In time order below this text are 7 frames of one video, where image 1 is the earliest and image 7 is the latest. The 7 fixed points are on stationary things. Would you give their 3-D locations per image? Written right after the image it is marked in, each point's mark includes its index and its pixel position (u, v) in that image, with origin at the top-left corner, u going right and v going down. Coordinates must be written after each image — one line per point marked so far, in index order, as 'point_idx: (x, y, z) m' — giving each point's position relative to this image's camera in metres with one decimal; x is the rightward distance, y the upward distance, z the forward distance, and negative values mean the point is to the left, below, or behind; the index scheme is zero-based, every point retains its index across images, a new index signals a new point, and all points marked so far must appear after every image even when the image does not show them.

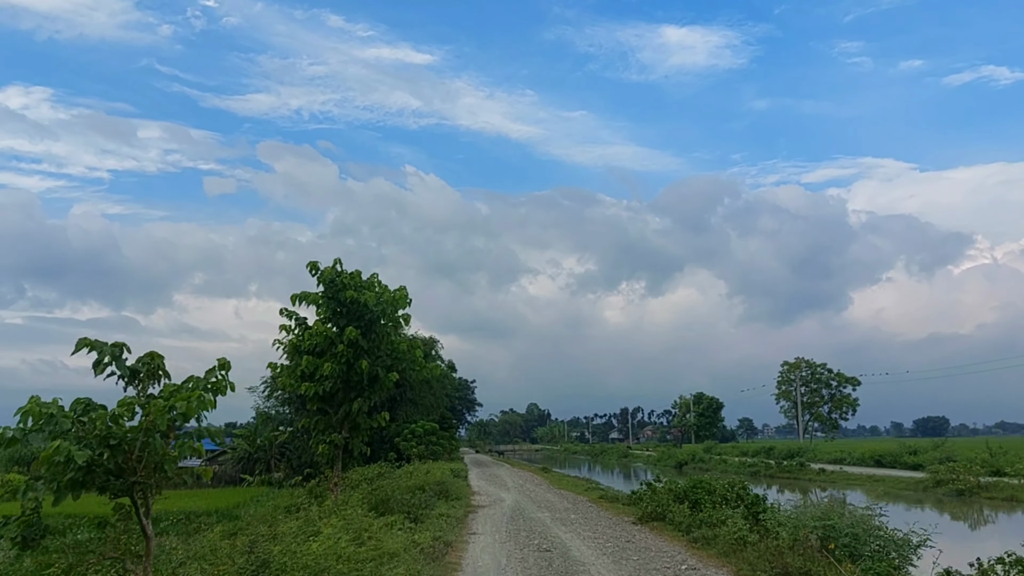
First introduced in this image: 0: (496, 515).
0: (-0.3, -3.9, +14.6) m
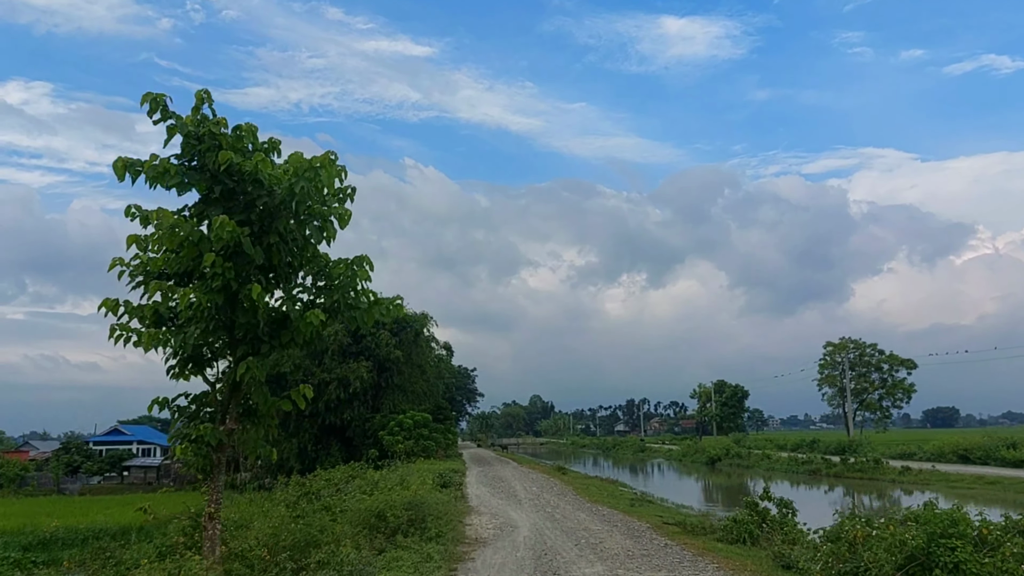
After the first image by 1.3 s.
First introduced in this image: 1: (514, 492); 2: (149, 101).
0: (0.0, -2.7, +8.3) m
1: (0.0, -4.4, +18.3) m
2: (-3.0, +1.5, +7.2) m
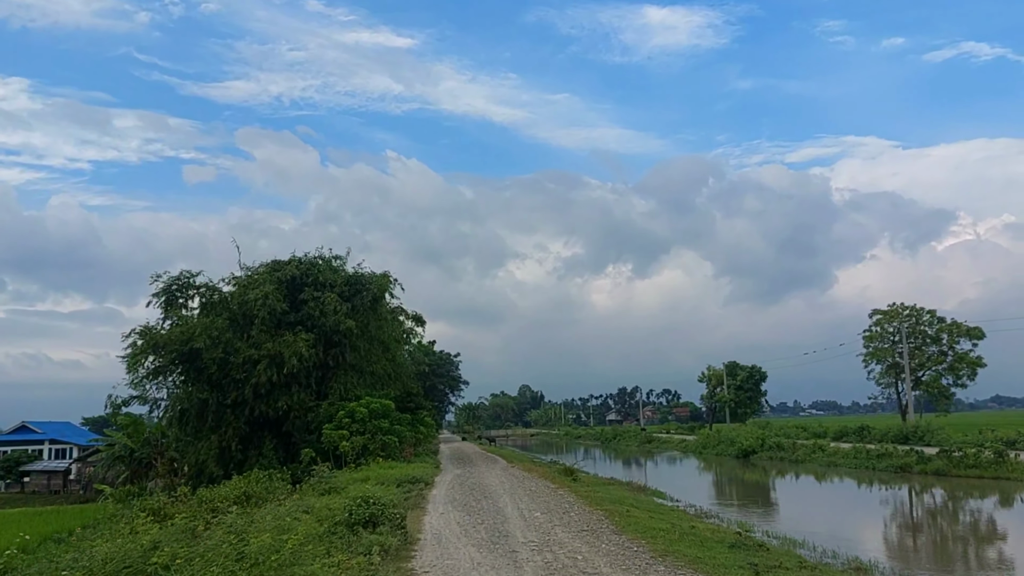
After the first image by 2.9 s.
0: (-0.1, -1.3, +0.6) m
1: (-0.1, -2.9, +10.5) m
2: (-3.1, +2.8, -0.6) m
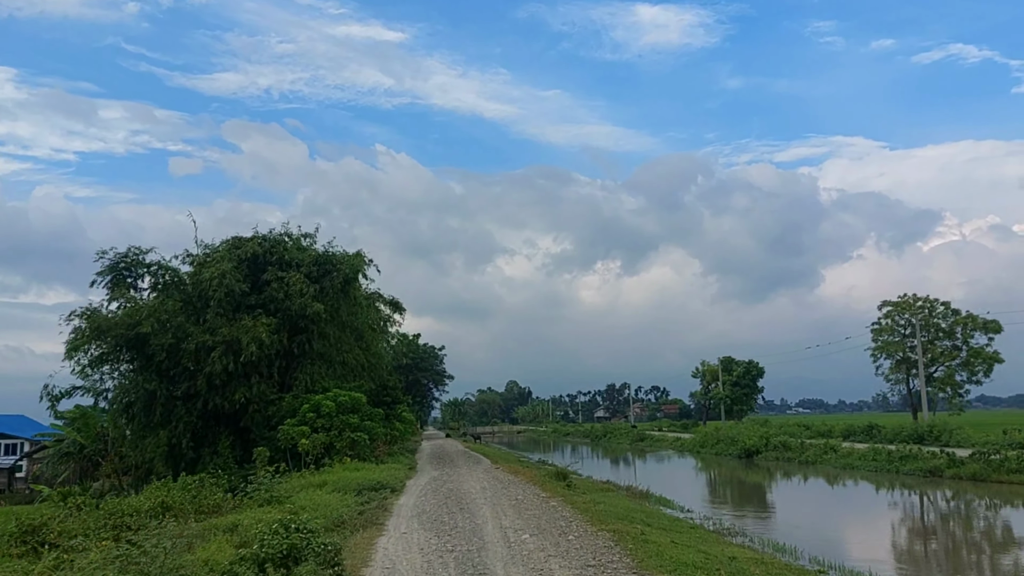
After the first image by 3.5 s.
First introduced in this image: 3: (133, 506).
0: (-0.1, -0.9, -2.0) m
1: (-0.3, -2.5, +8.0) m
2: (-3.1, +3.3, -3.2) m
3: (-4.9, -2.8, +10.9) m
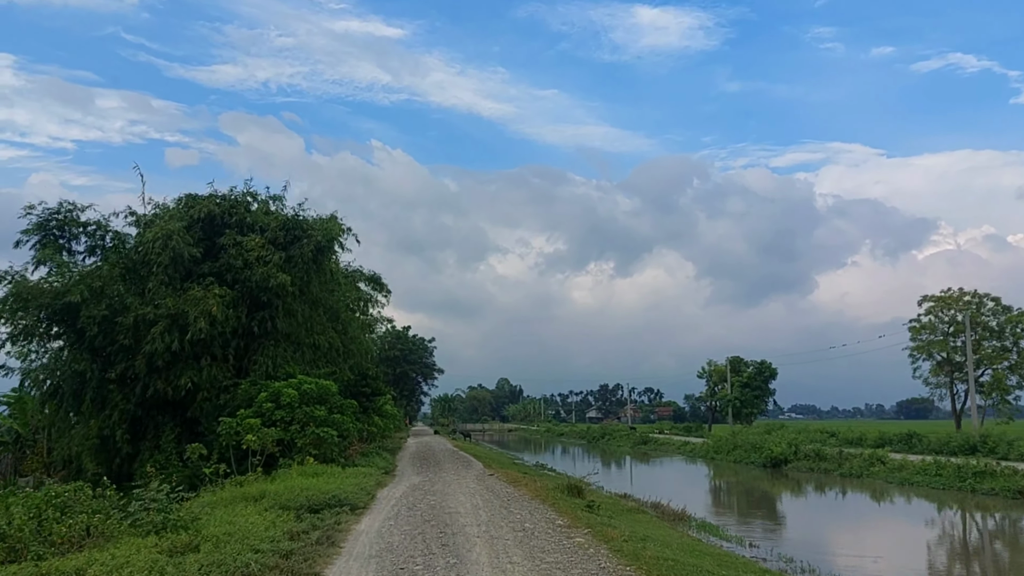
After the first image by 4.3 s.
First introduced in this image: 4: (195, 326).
0: (+0.1, -0.4, -5.7) m
1: (-0.2, -1.9, +4.3) m
2: (-2.8, +3.9, -6.9) m
3: (-4.8, -2.0, +7.2) m
4: (-6.9, -0.8, +18.5) m
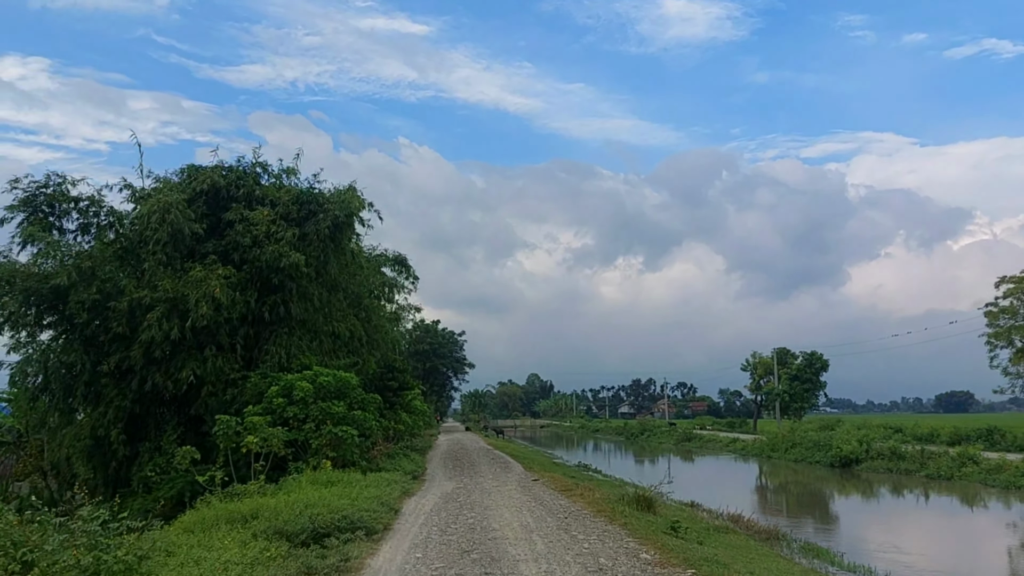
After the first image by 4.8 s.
0: (+0.2, 0.0, -8.1) m
1: (+0.2, -1.5, +1.9) m
2: (-2.8, +4.2, -9.3) m
3: (-4.3, -1.7, +4.9) m
4: (-6.0, -0.5, +16.3) m
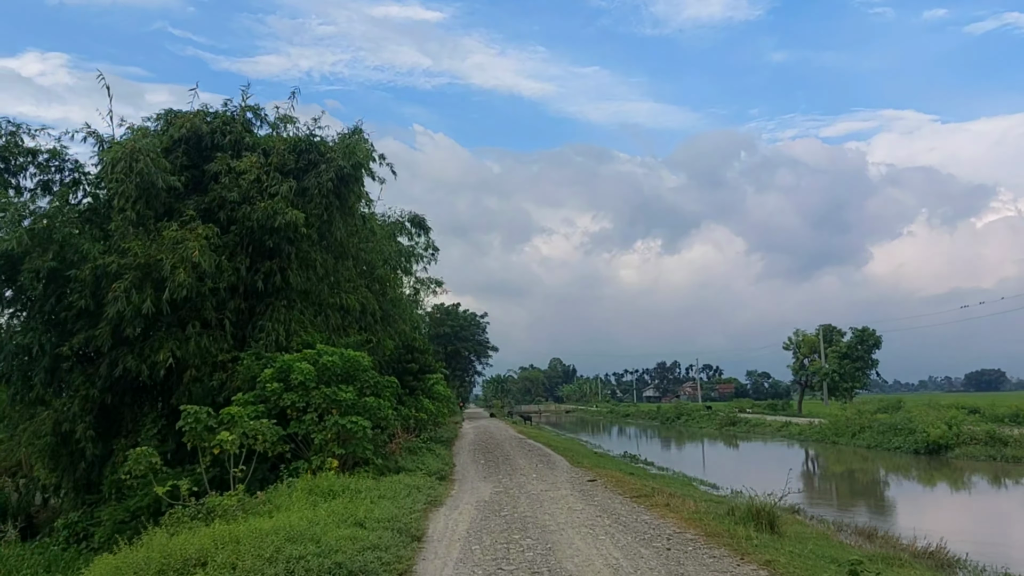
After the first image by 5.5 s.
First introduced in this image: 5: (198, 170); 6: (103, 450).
0: (+0.3, +0.2, -11.1) m
1: (+0.6, -1.1, -1.1) m
2: (-2.7, +4.4, -12.3) m
3: (-3.8, -1.3, +2.0) m
4: (-5.3, +0.1, +13.4) m
5: (-5.6, +2.1, +15.2) m
6: (-7.0, -2.7, +14.4) m
